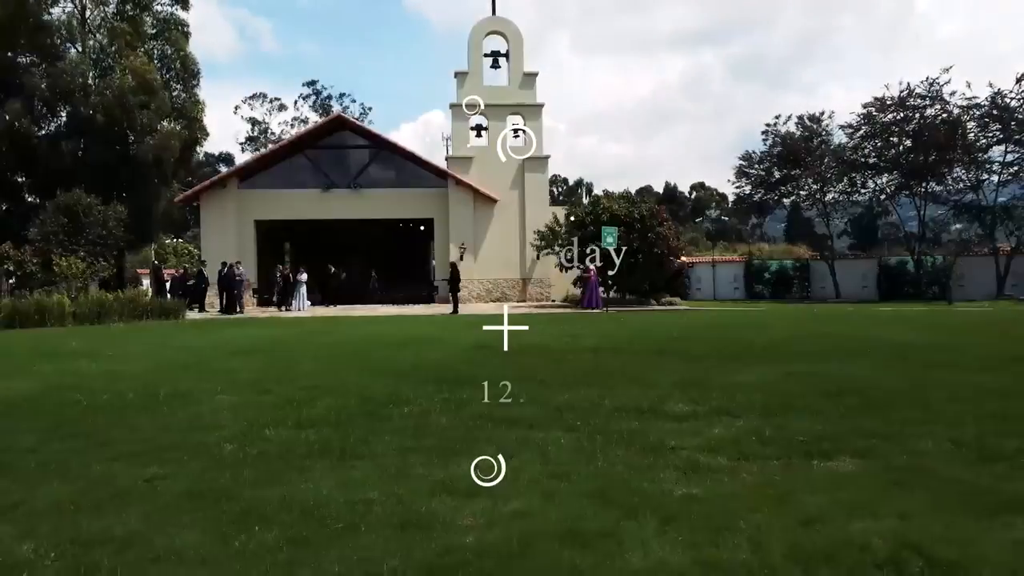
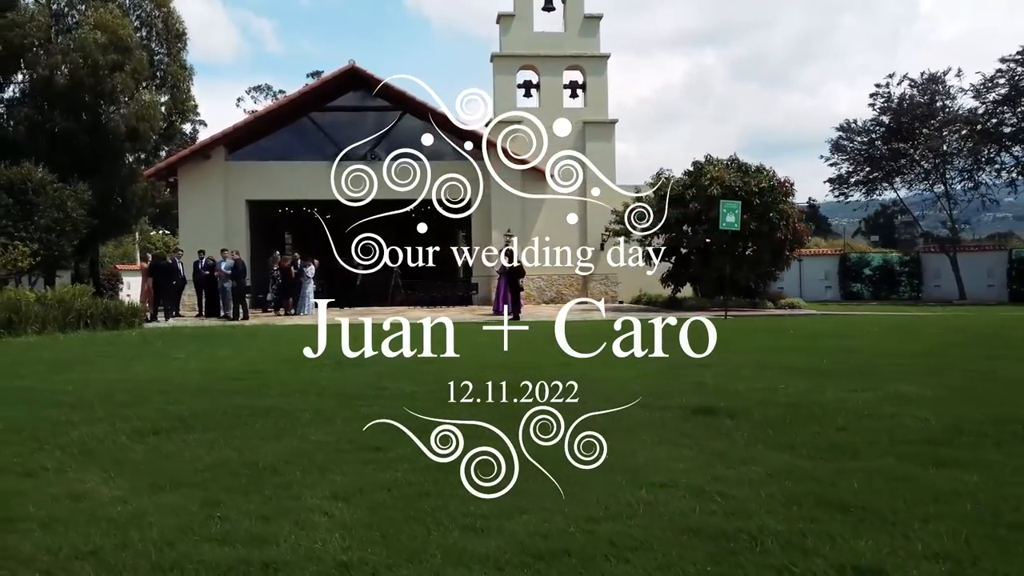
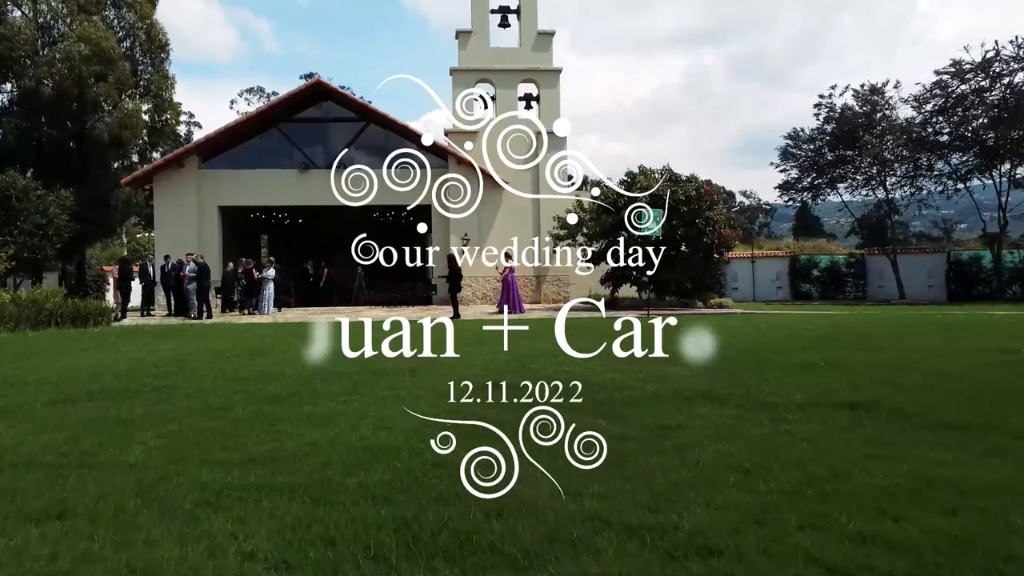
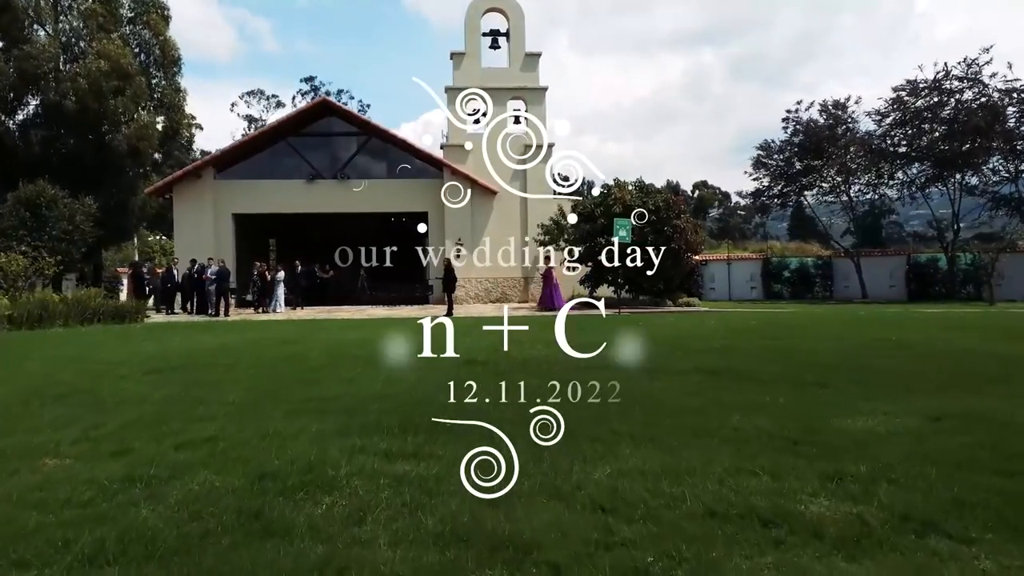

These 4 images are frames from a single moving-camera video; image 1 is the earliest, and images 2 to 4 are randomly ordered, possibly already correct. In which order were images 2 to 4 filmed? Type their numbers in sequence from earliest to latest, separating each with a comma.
4, 3, 2
